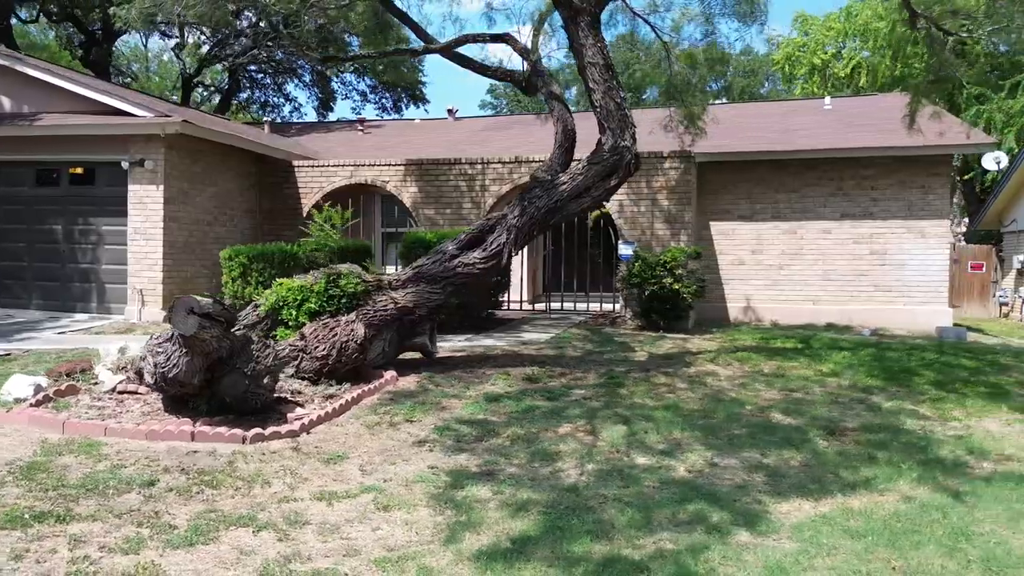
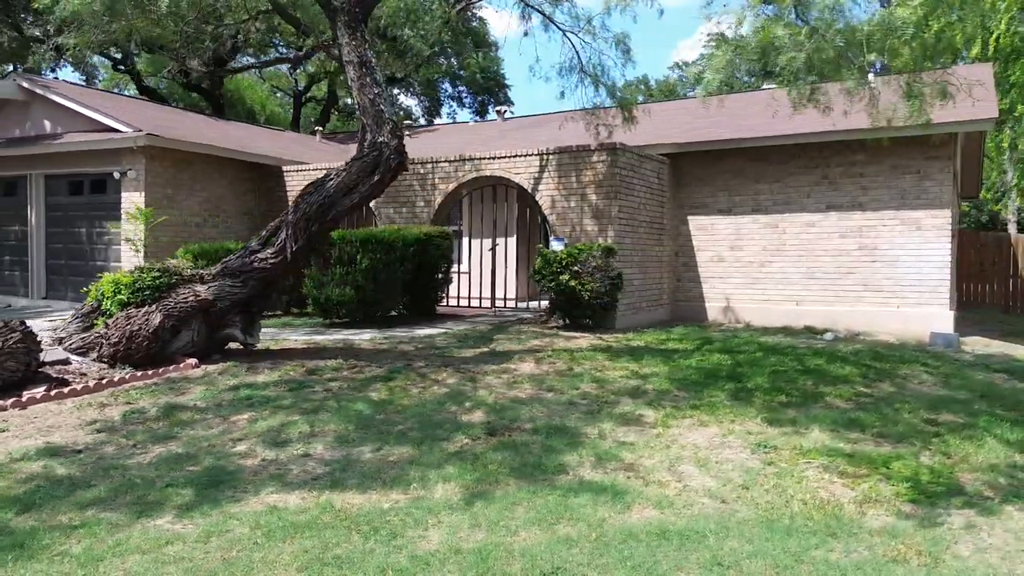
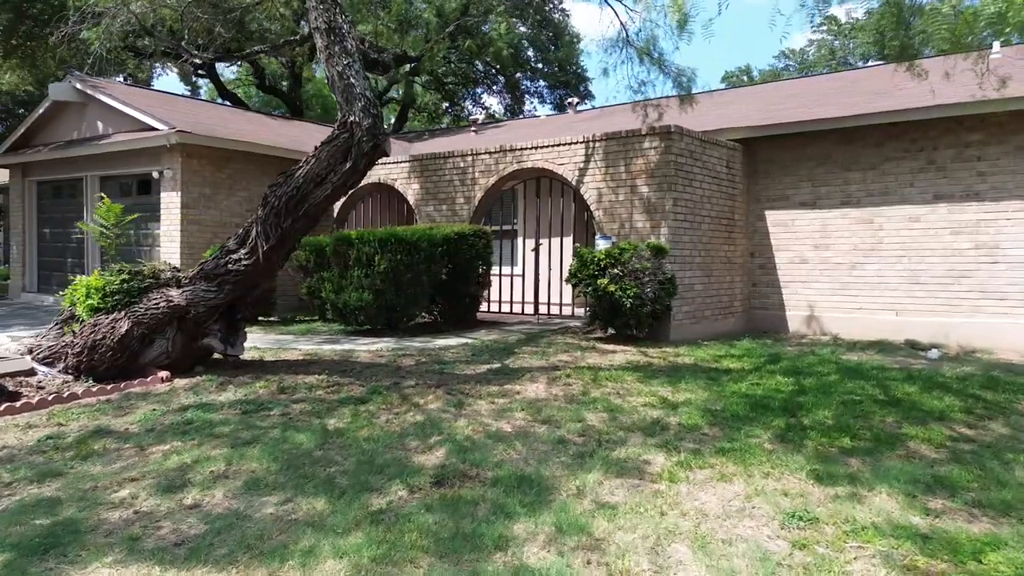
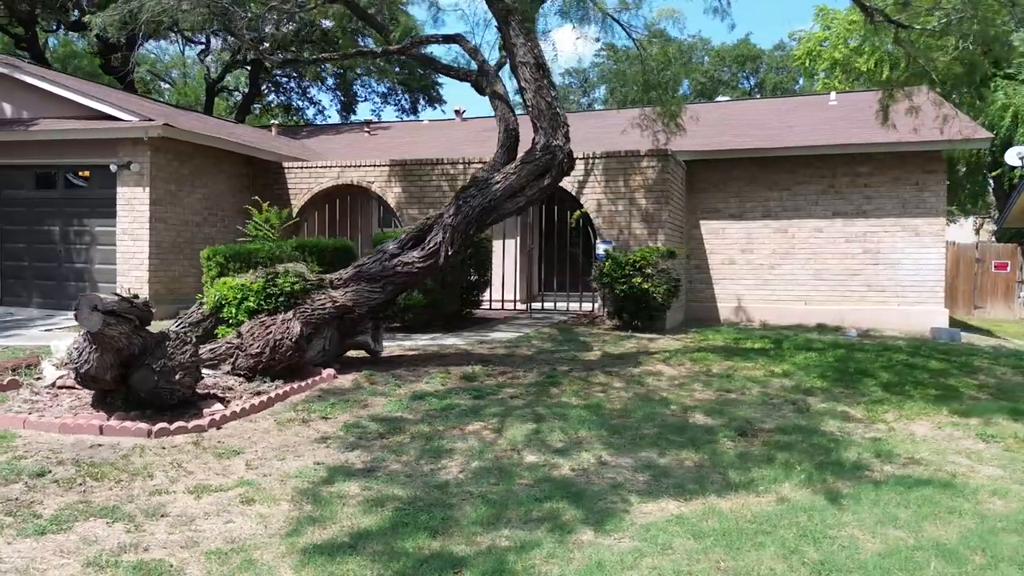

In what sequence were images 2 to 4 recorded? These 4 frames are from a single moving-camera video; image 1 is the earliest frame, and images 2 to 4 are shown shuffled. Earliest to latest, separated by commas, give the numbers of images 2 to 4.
4, 2, 3
